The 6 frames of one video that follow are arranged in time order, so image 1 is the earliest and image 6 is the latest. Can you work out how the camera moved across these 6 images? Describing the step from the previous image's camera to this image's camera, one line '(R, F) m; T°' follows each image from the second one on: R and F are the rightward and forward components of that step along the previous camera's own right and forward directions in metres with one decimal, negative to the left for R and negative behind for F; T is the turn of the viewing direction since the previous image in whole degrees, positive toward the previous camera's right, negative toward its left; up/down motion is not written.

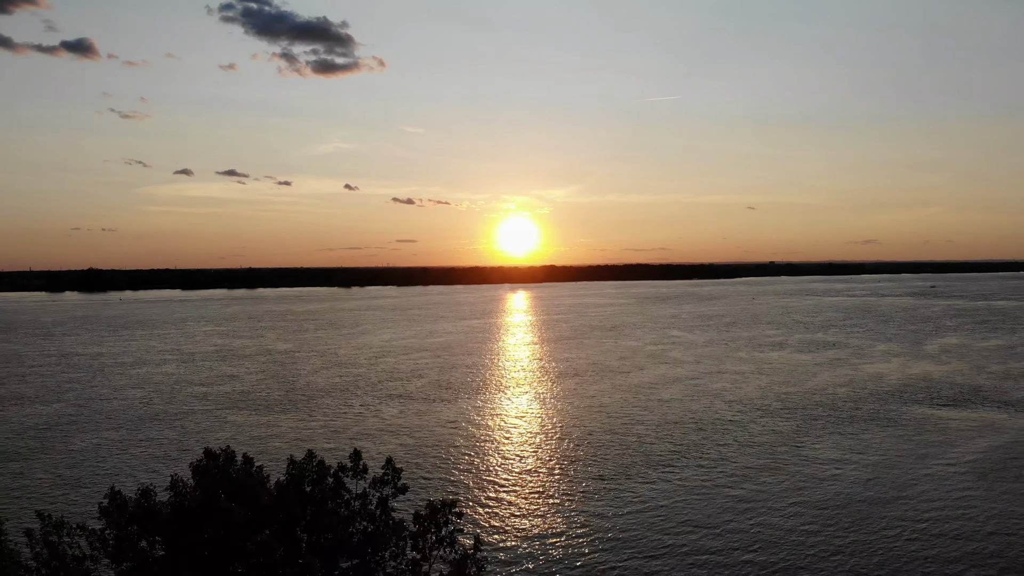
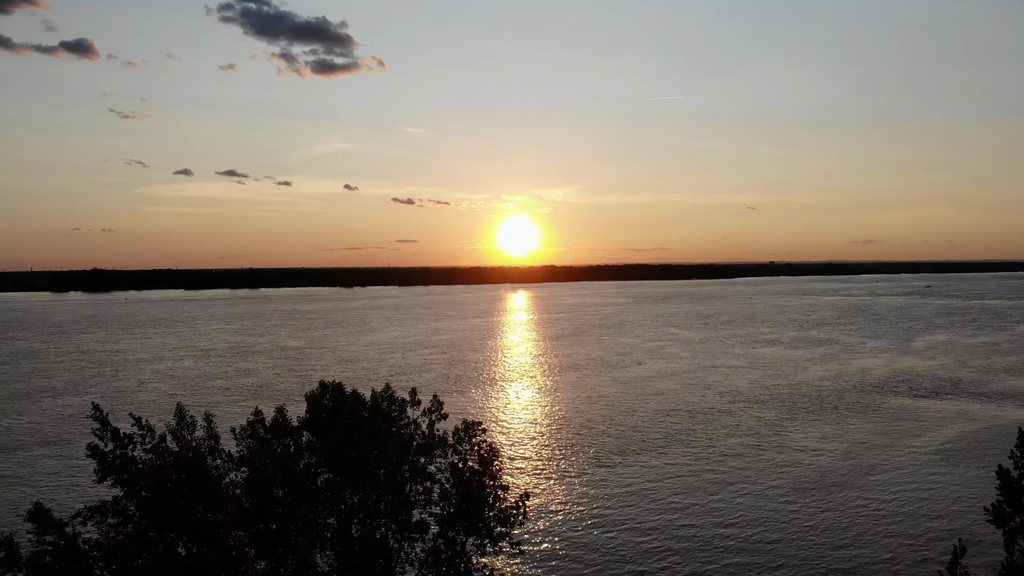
(-0.2, -4.0) m; 0°
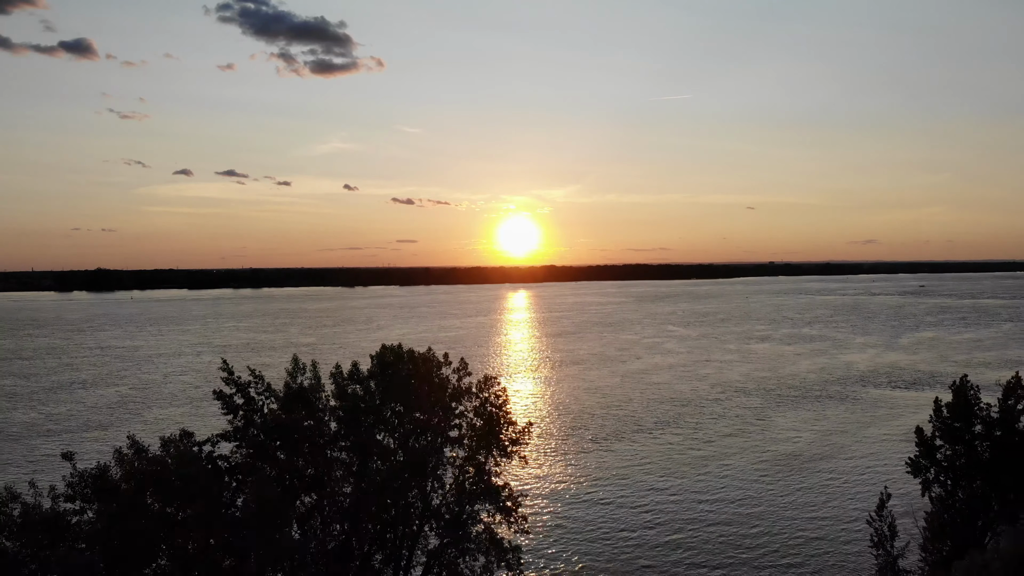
(-0.3, -4.7) m; 0°
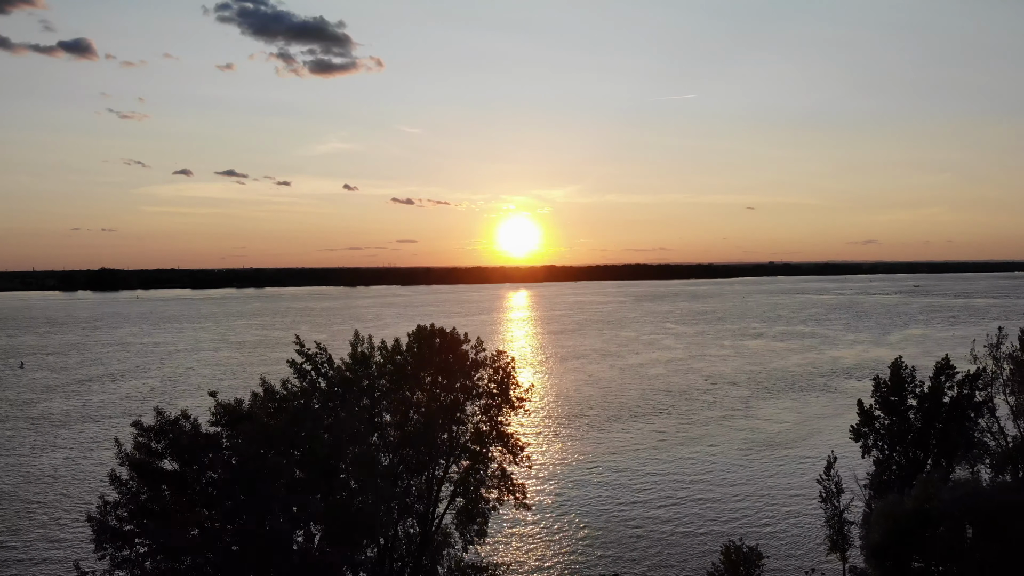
(-0.3, -4.8) m; 0°
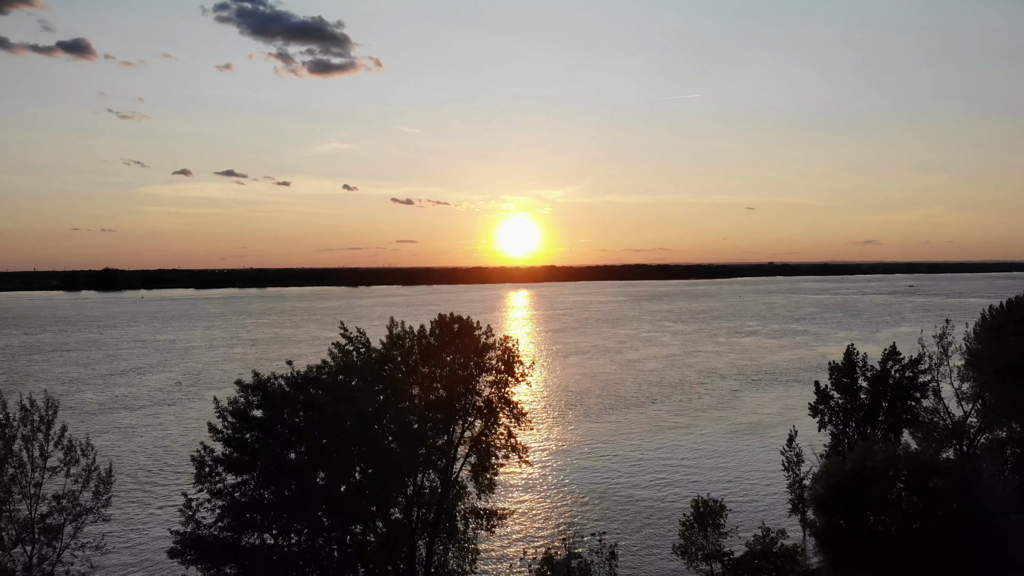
(-0.2, -4.7) m; 0°
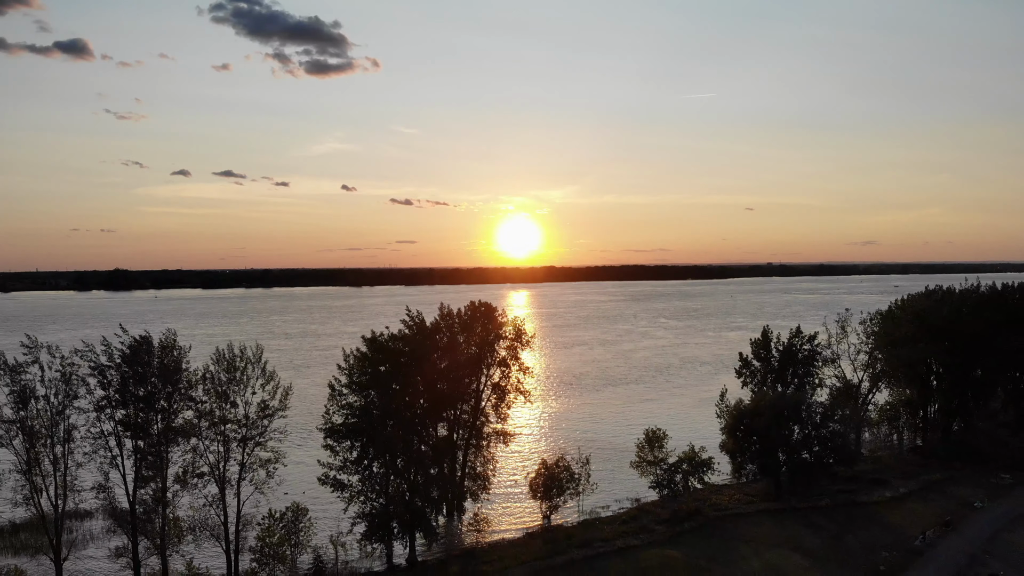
(-0.5, -13.1) m; 0°
